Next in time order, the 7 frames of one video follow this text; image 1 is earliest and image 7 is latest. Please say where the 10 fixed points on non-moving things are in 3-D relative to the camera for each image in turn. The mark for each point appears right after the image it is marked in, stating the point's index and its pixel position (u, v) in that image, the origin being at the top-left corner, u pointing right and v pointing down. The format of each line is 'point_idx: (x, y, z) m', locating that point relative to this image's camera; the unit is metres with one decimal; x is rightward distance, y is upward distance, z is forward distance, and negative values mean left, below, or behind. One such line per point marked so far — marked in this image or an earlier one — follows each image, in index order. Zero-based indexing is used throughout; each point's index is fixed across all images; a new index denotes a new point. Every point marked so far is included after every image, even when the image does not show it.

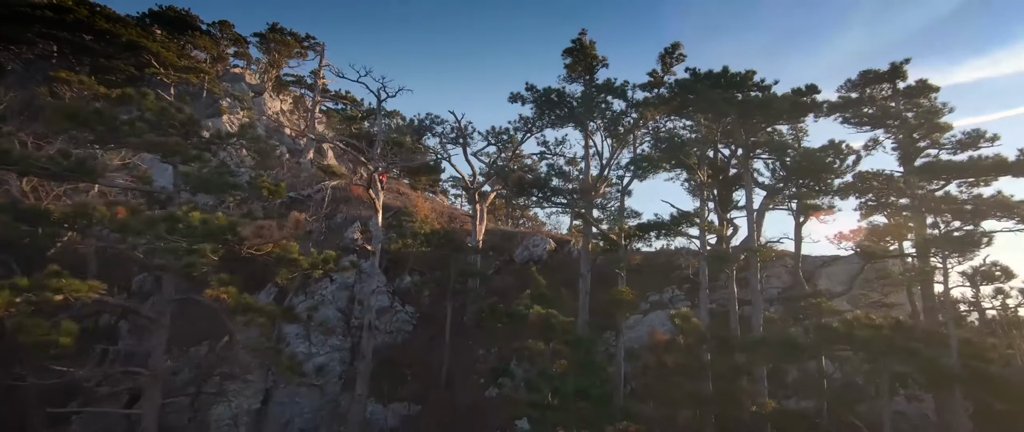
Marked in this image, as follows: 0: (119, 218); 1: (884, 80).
0: (-6.7, 0.0, +9.4) m
1: (+10.1, +3.8, +14.8) m
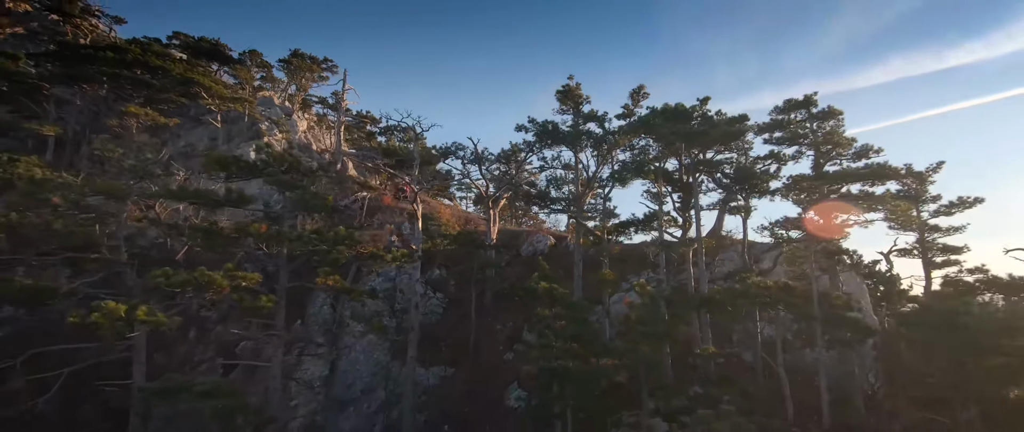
0: (-6.4, -0.4, +14.1) m
1: (+10.3, +3.9, +19.5) m
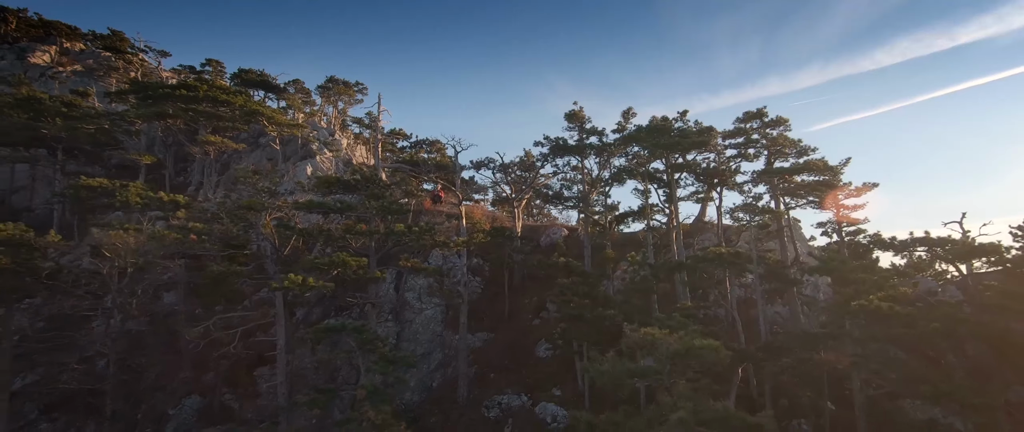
0: (-5.4, -0.5, +19.9) m
1: (+11.2, +4.6, +25.0) m
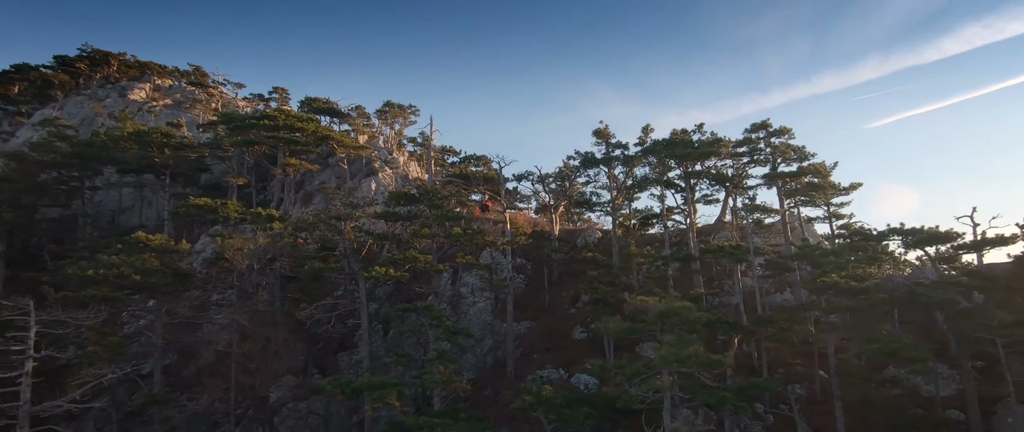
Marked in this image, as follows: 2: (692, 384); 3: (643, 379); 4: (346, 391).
0: (-3.8, -0.8, +24.7) m
1: (+13.0, +4.6, +28.5) m
2: (+5.7, -5.3, +17.3) m
3: (+3.6, -4.6, +15.4) m
4: (-5.8, -6.0, +18.9) m
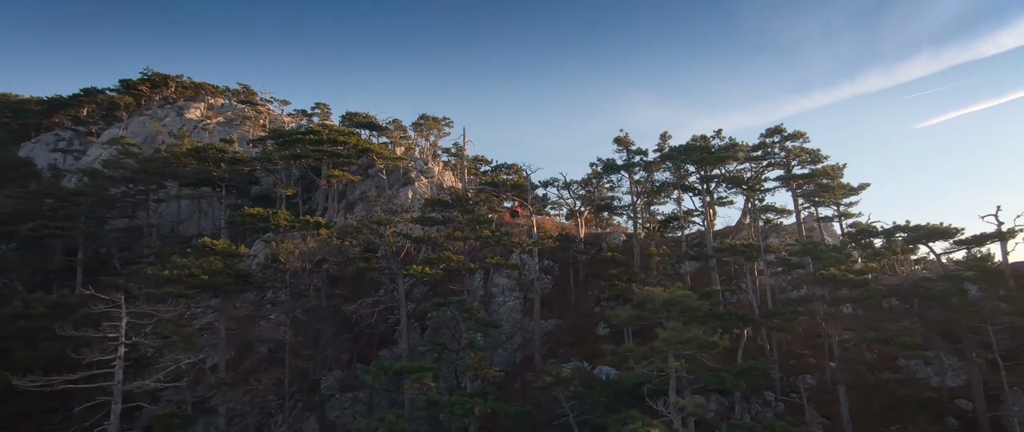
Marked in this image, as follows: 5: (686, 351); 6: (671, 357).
0: (-2.6, -1.0, +27.0) m
1: (+14.4, +4.6, +29.8) m
2: (+6.5, -5.3, +18.9) m
3: (+4.3, -4.6, +17.2) m
4: (-4.8, -6.1, +21.2) m
5: (+5.3, -4.1, +16.6) m
6: (+5.0, -4.4, +17.3) m
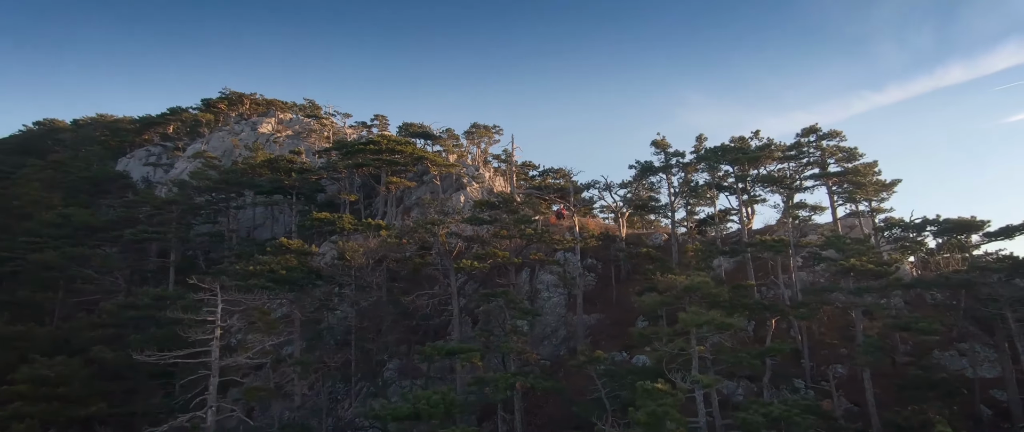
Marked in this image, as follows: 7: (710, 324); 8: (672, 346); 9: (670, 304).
0: (-0.4, -1.0, +29.4) m
1: (+16.8, +4.7, +30.6) m
2: (+7.9, -5.1, +20.5) m
3: (+5.6, -4.4, +19.0) m
4: (-3.1, -6.0, +23.9) m
5: (+6.5, -3.9, +18.3) m
6: (+6.3, -4.2, +19.0) m
7: (+6.5, -3.5, +17.7) m
8: (+5.5, -4.5, +18.7) m
9: (+5.6, -3.1, +19.2) m
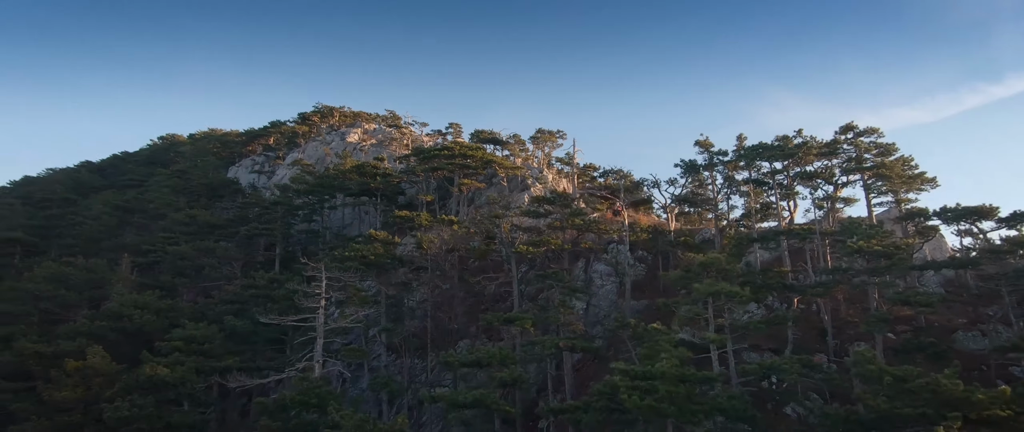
0: (+2.9, -0.6, +33.6) m
1: (+20.0, +5.2, +32.5) m
2: (+9.9, -4.6, +23.5) m
3: (+7.4, -3.9, +22.4) m
4: (-0.6, -5.6, +28.4) m
5: (+8.2, -3.4, +21.6) m
6: (+8.0, -3.7, +22.3) m
7: (+8.1, -3.0, +21.0) m
8: (+7.3, -3.9, +22.1) m
9: (+7.4, -2.6, +22.7) m
